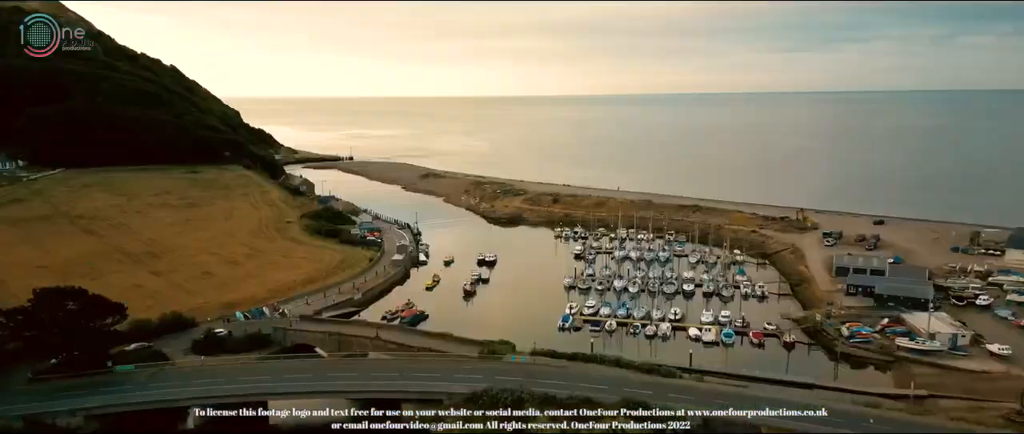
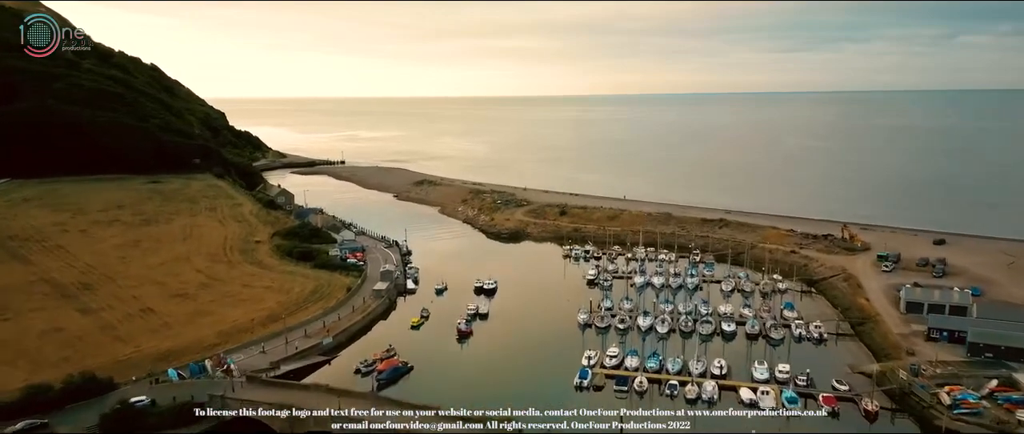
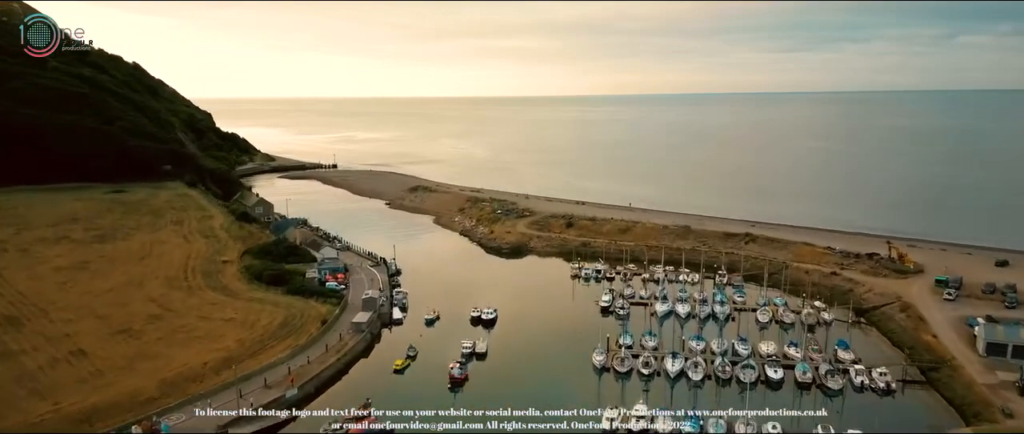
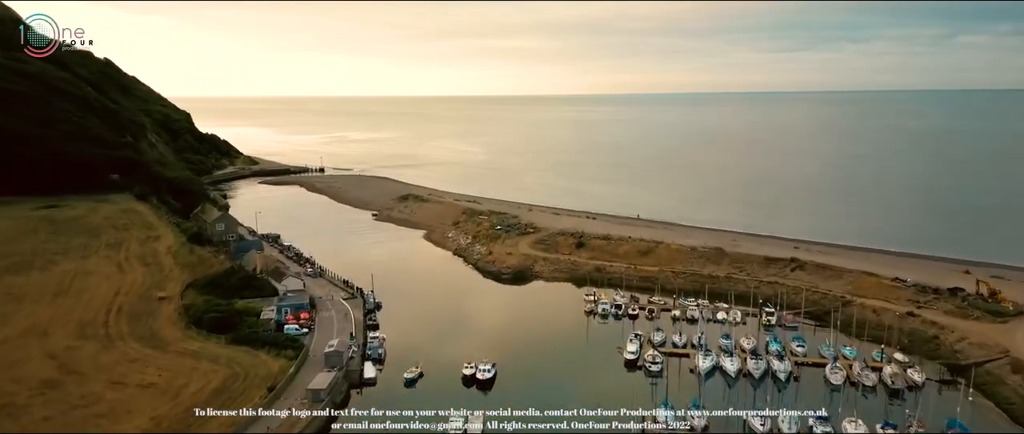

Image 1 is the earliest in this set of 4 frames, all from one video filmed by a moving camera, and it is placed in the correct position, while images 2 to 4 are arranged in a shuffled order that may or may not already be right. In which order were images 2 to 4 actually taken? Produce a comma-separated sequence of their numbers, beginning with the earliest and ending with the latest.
2, 3, 4
